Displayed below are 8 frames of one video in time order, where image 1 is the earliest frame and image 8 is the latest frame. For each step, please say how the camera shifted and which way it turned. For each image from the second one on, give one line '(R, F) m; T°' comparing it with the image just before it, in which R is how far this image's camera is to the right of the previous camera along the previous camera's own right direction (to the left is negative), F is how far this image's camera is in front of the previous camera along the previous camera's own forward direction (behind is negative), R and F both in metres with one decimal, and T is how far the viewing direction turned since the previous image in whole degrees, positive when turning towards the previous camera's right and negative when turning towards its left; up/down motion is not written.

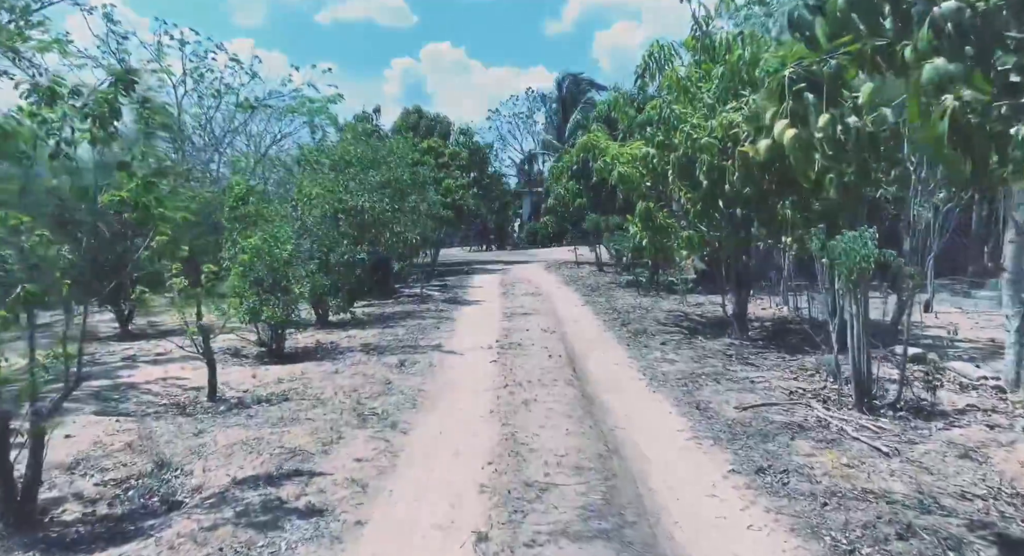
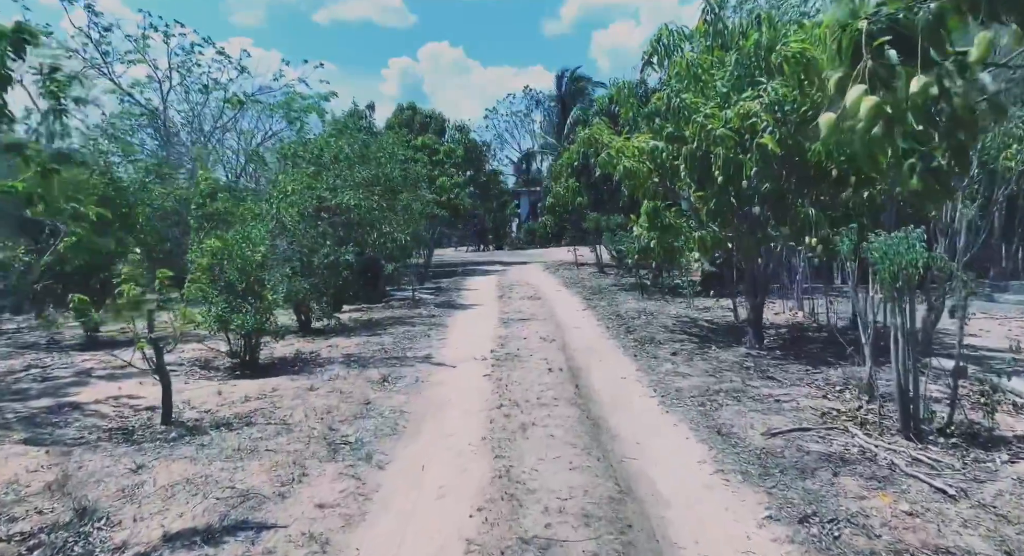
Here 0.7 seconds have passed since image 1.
(0.0, +0.8) m; 0°
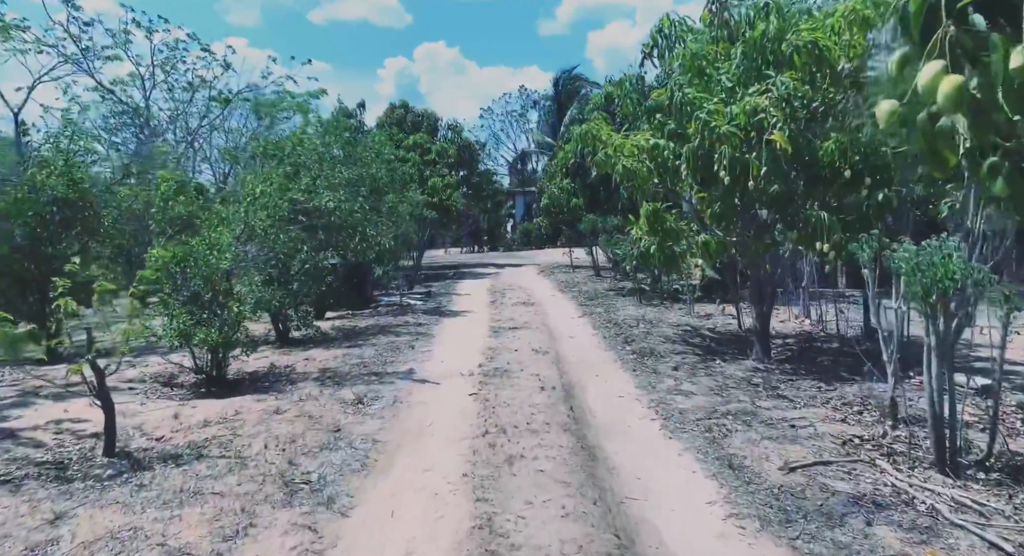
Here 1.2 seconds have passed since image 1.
(+0.1, +0.6) m; 0°
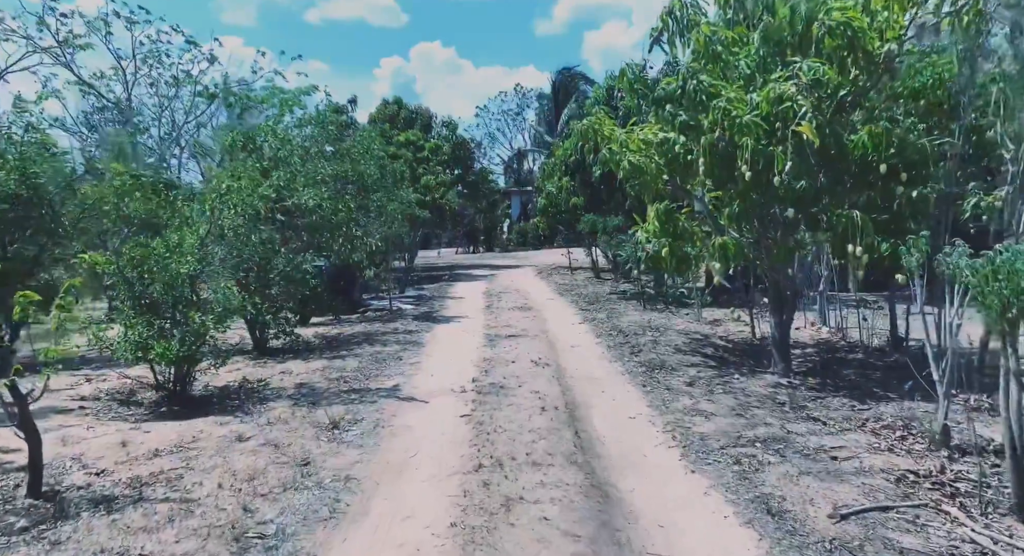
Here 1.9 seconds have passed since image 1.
(0.0, +0.8) m; 0°
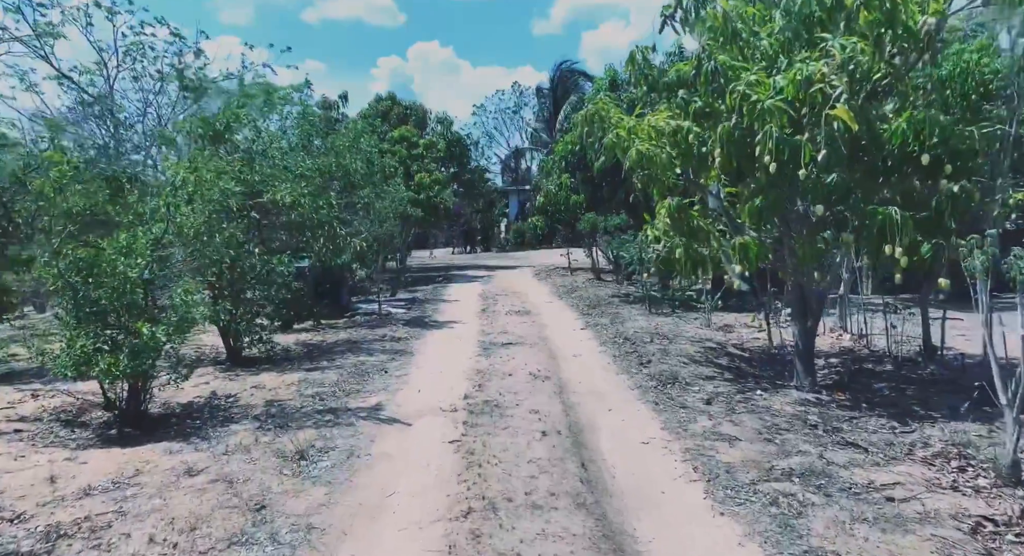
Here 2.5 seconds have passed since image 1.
(0.0, +0.8) m; 0°
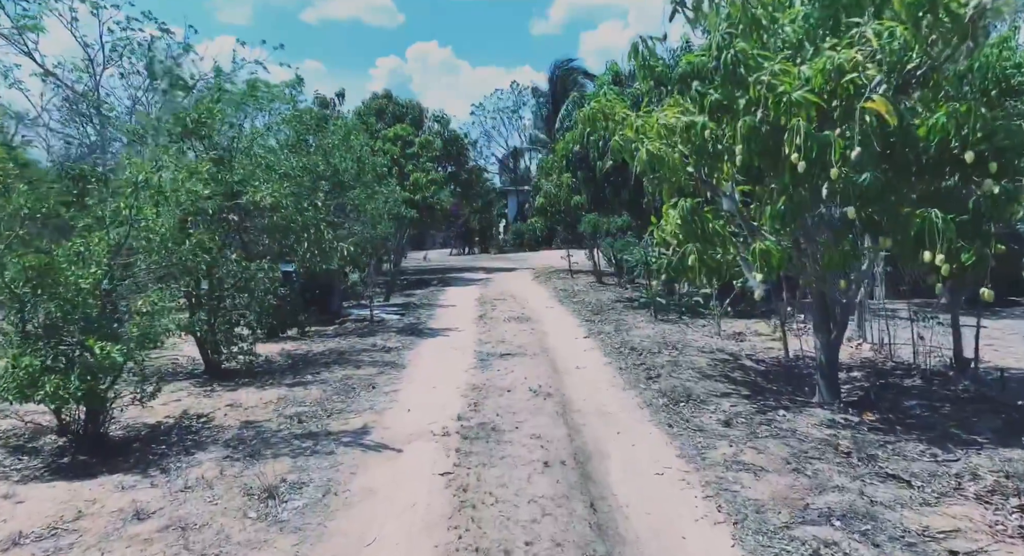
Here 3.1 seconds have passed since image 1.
(0.0, +0.6) m; 0°
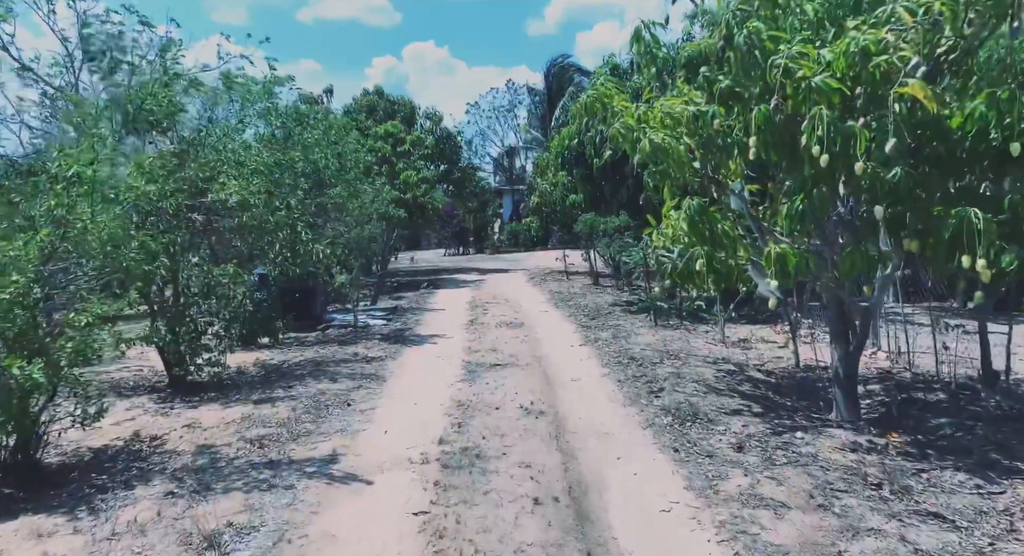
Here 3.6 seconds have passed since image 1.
(+0.1, +0.6) m; 0°
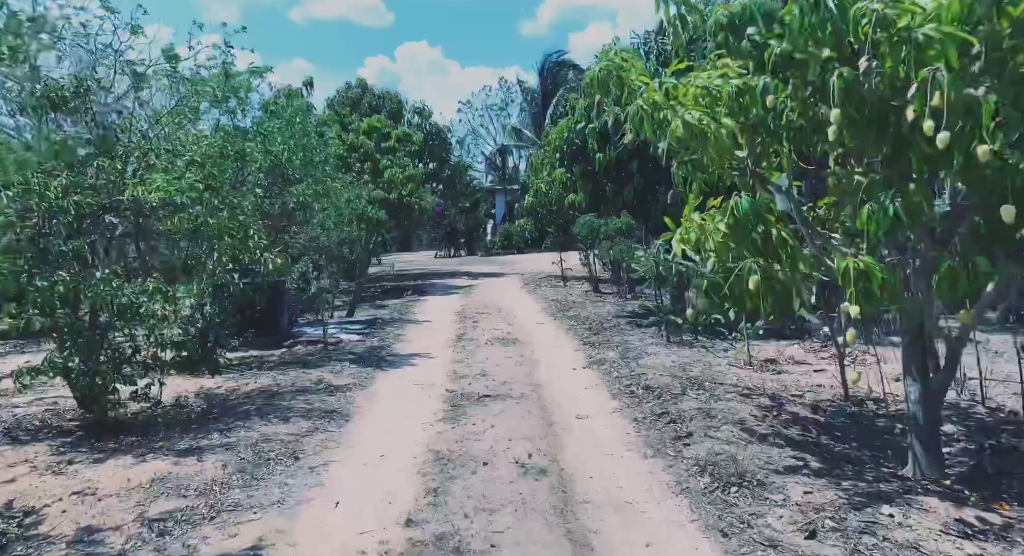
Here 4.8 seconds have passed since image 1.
(0.0, +1.4) m; +1°
